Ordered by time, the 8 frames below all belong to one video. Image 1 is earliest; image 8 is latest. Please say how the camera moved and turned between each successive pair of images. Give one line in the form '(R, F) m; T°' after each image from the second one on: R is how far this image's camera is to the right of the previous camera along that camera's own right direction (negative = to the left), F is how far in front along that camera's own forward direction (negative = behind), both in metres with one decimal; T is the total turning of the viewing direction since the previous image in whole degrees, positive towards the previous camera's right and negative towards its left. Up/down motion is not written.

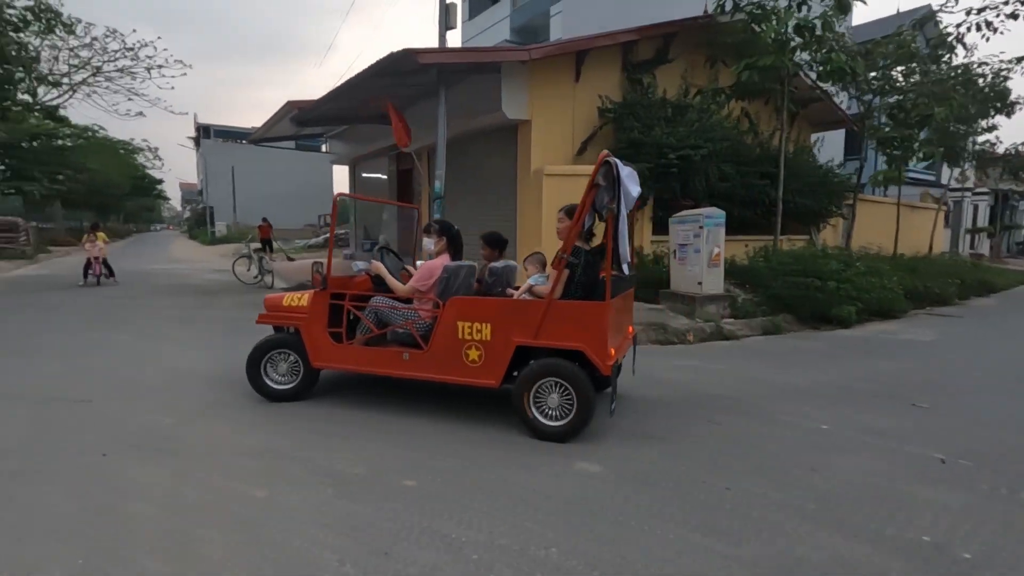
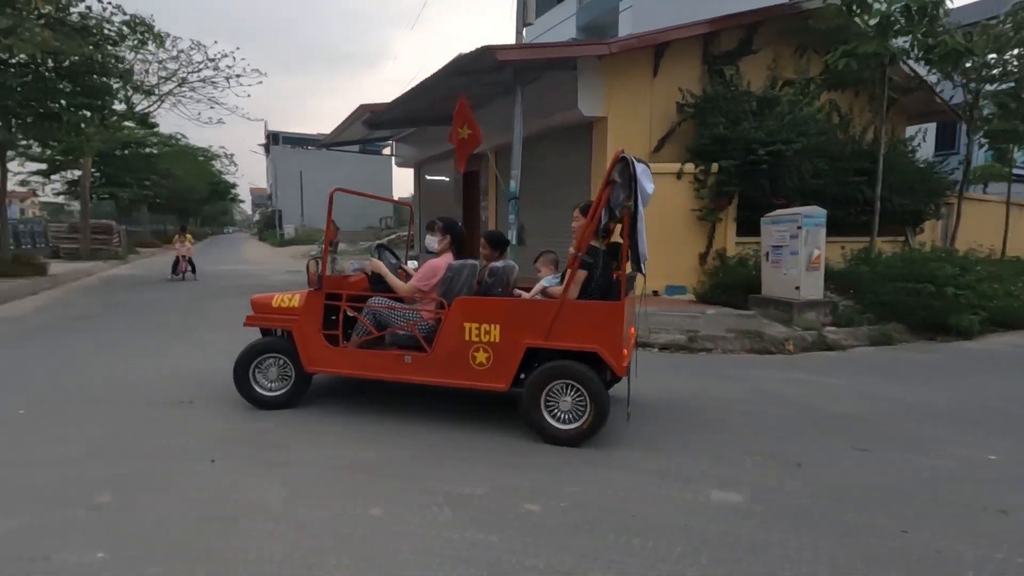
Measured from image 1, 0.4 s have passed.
(-0.5, +0.3) m; -6°
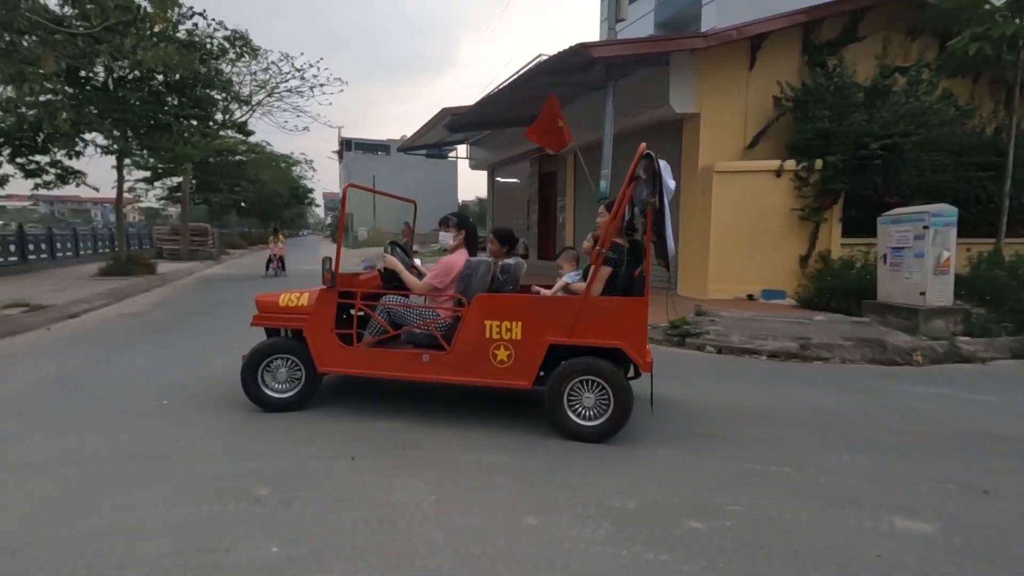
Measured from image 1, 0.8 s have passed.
(-0.6, +0.1) m; -6°
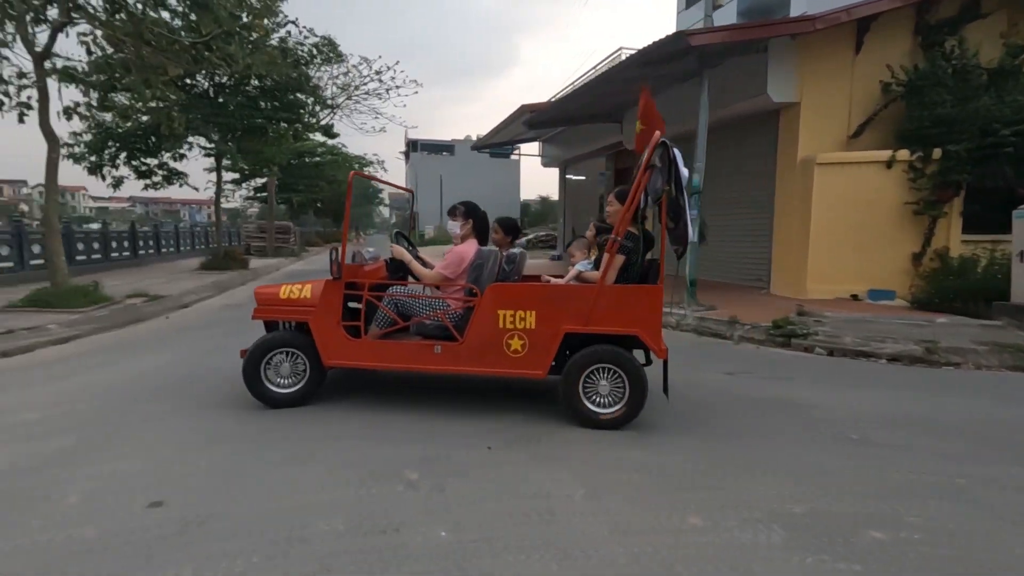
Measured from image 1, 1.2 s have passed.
(-0.6, +0.1) m; -6°
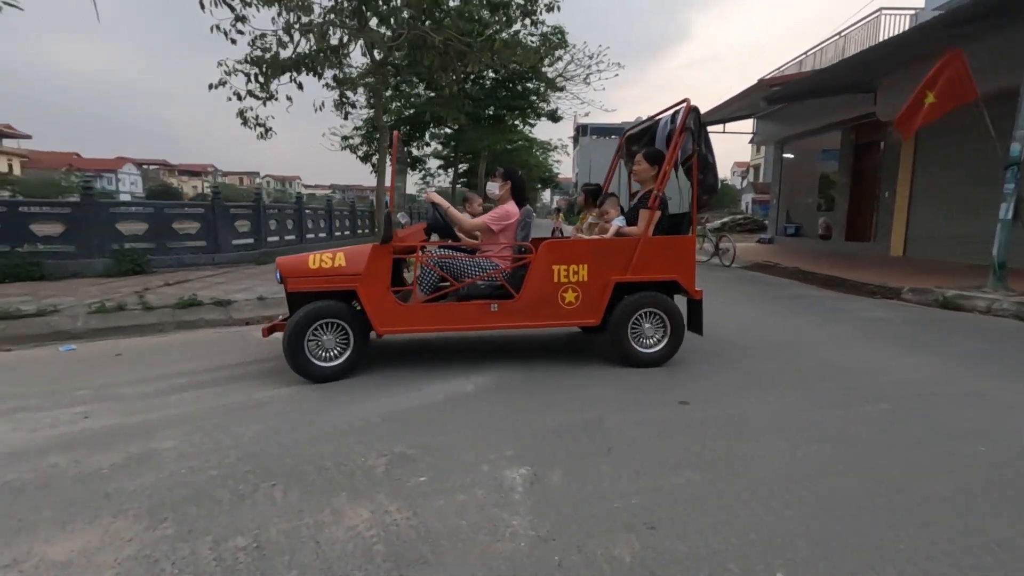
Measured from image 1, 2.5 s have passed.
(-2.2, -1.0) m; -16°
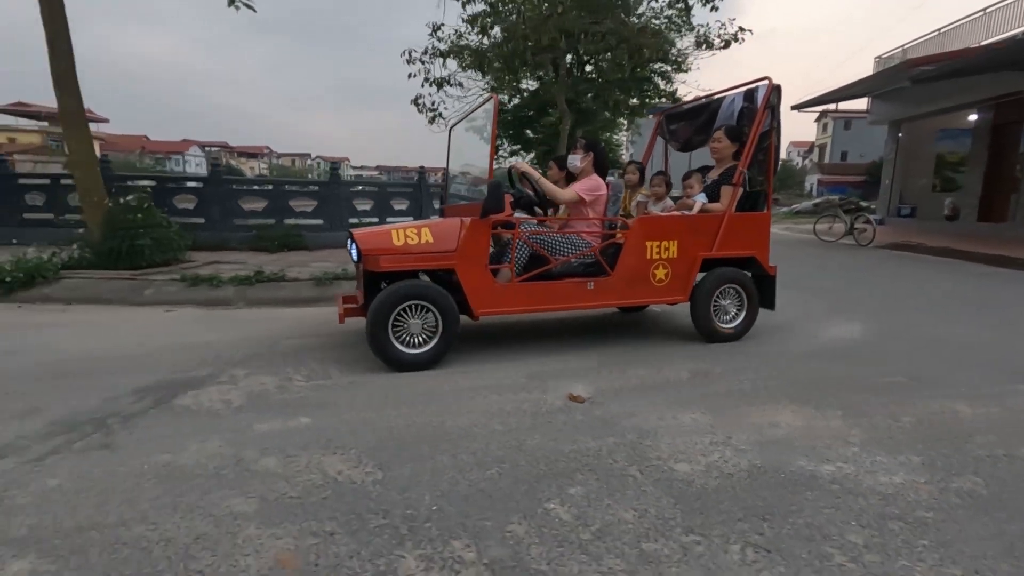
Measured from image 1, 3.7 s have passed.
(-3.3, -1.0) m; -4°
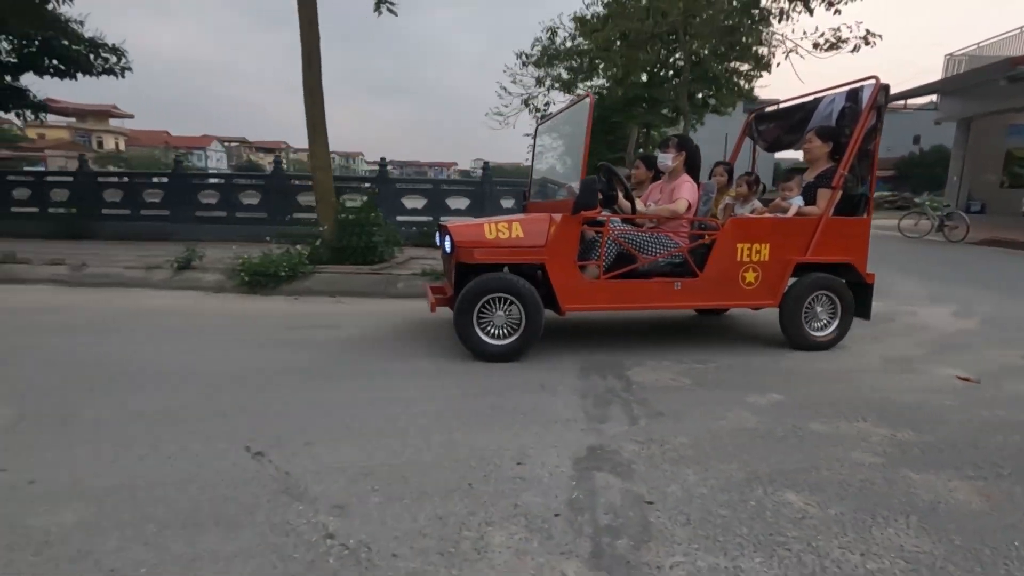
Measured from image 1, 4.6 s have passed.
(-2.9, -0.5) m; -1°
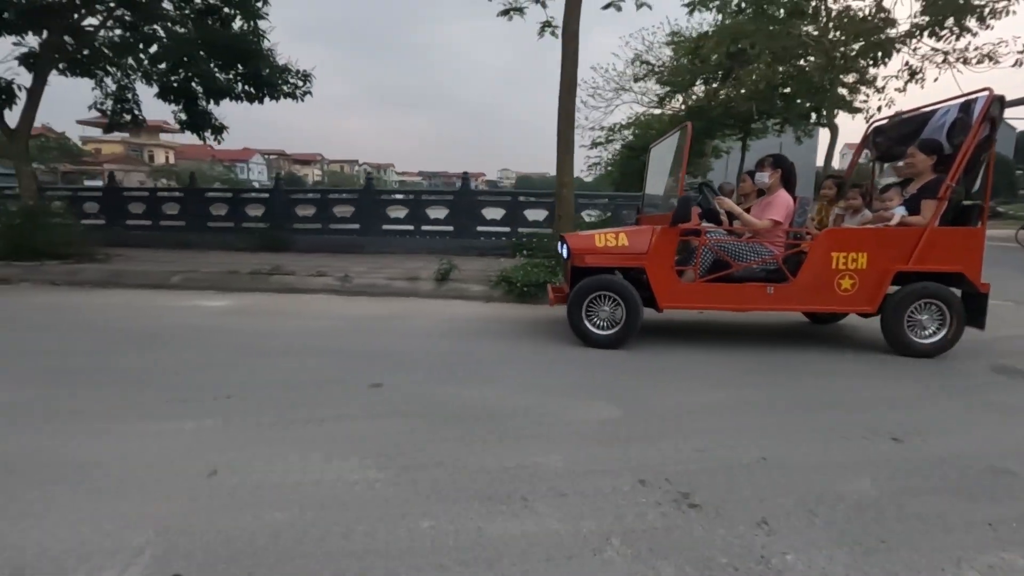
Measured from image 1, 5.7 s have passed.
(-3.3, -0.6) m; -2°
